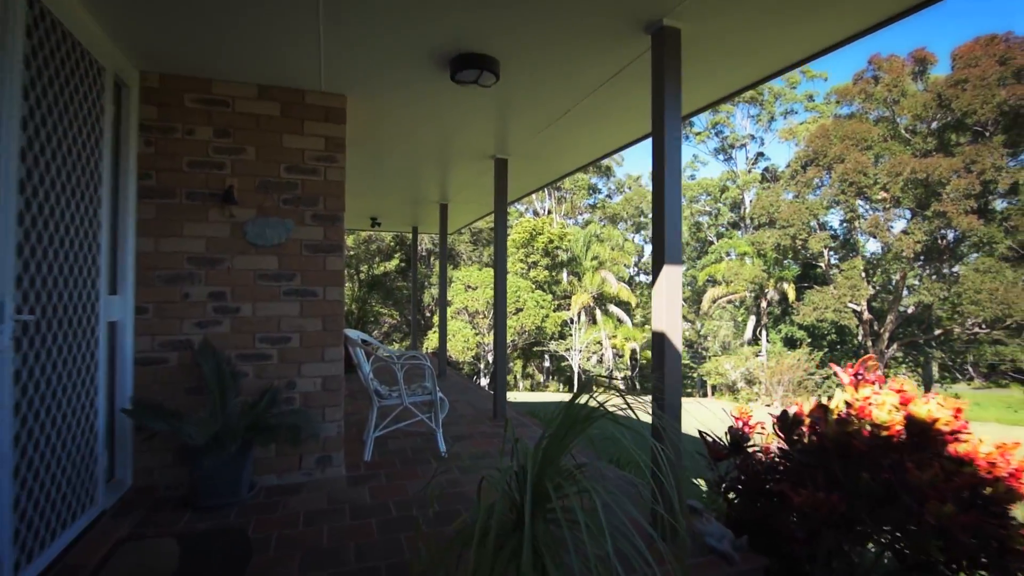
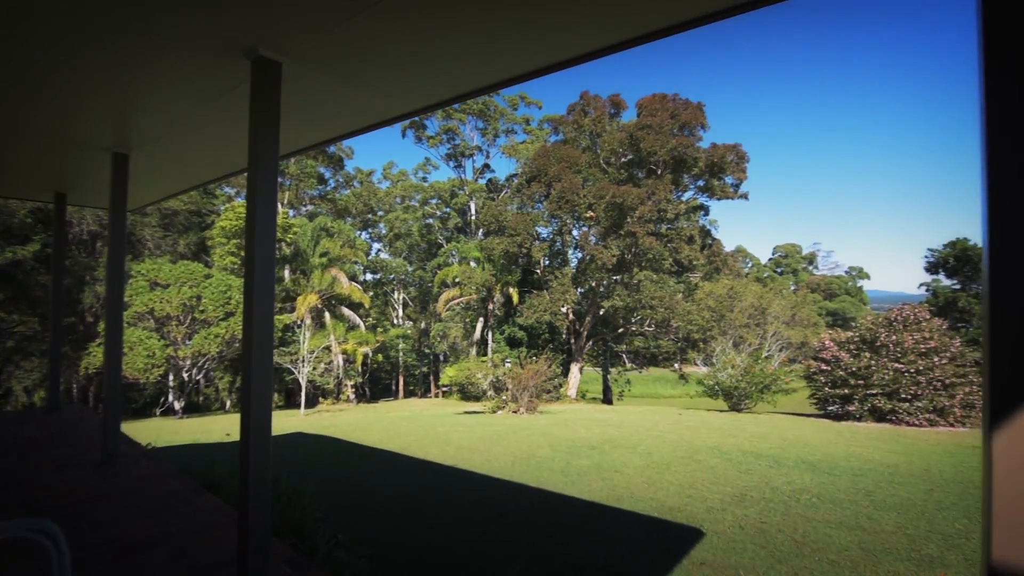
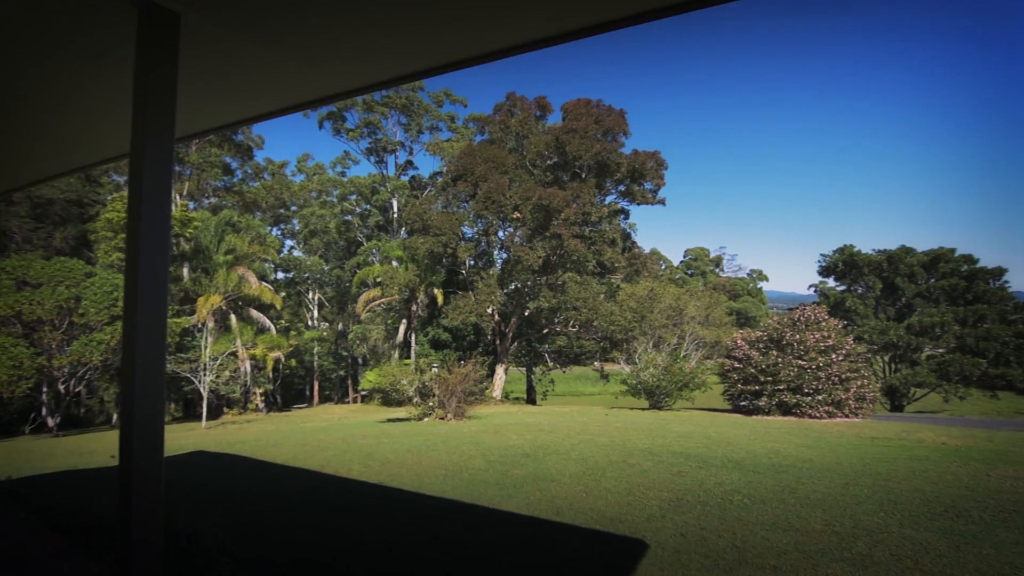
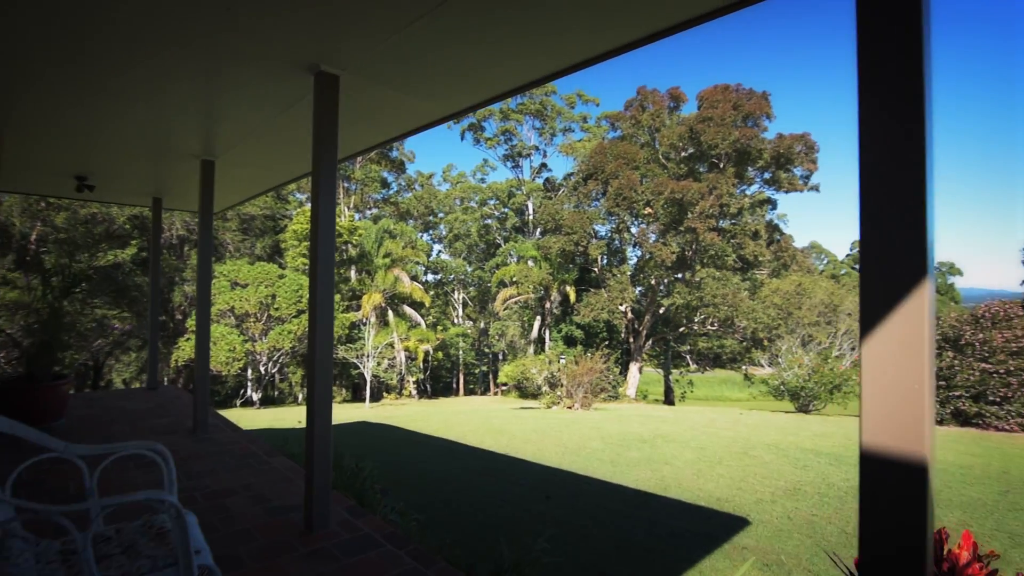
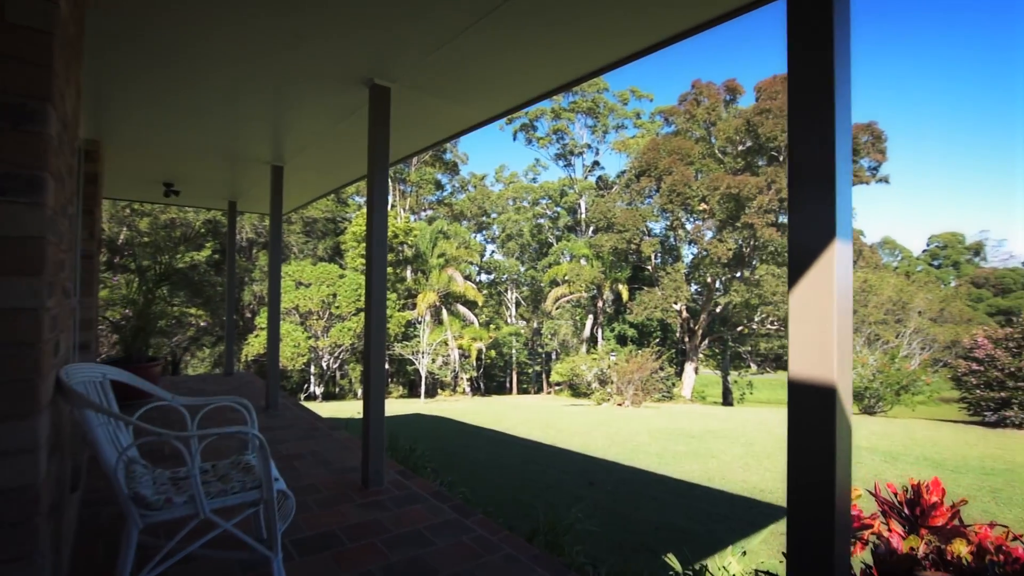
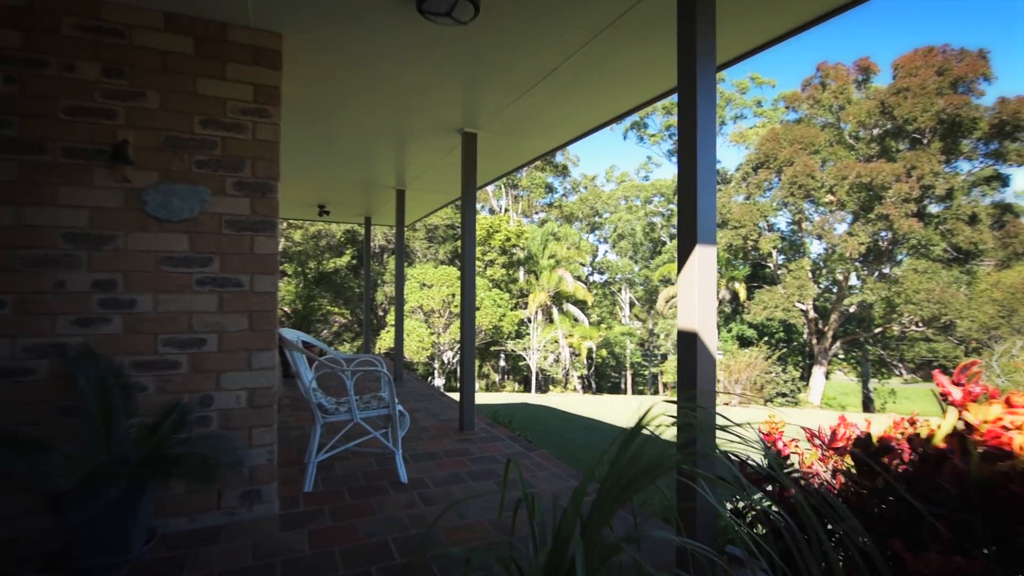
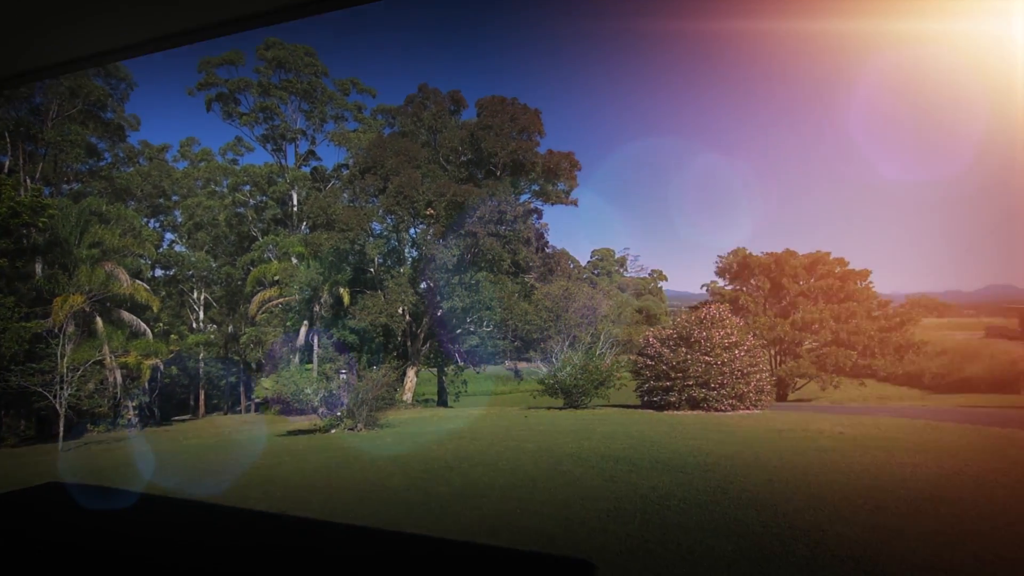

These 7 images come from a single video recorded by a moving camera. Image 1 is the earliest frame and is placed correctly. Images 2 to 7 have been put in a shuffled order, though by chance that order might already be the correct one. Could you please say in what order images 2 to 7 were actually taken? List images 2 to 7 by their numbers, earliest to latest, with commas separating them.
6, 5, 4, 2, 3, 7
